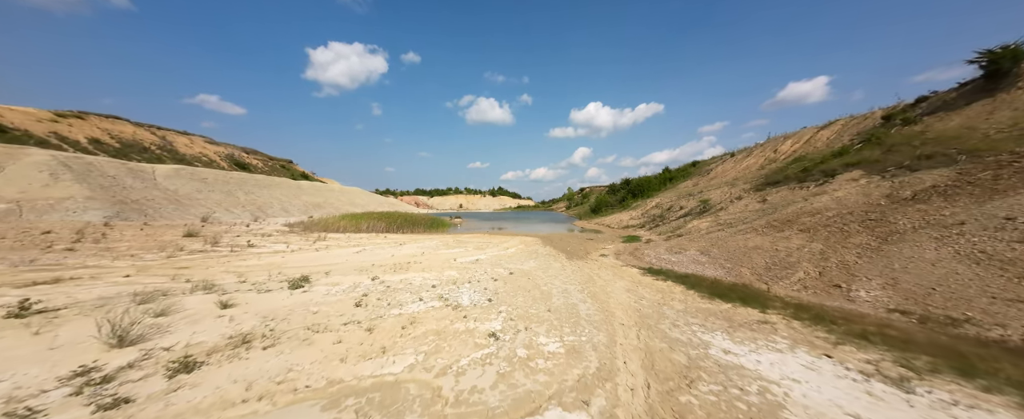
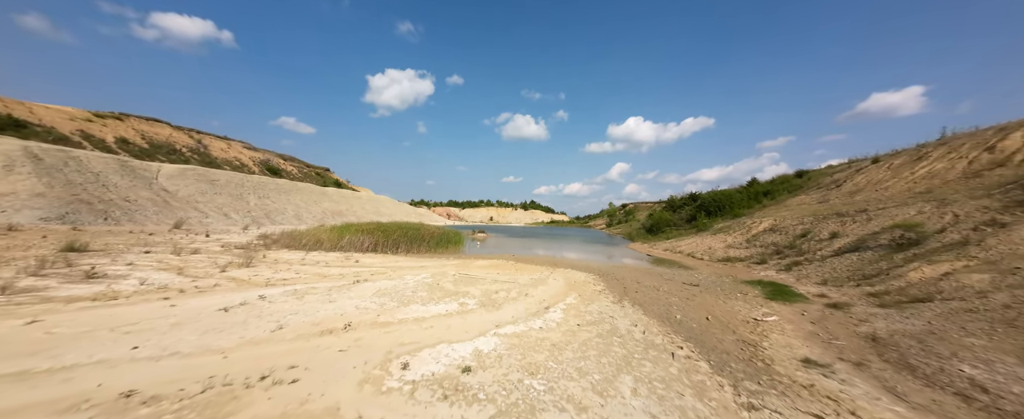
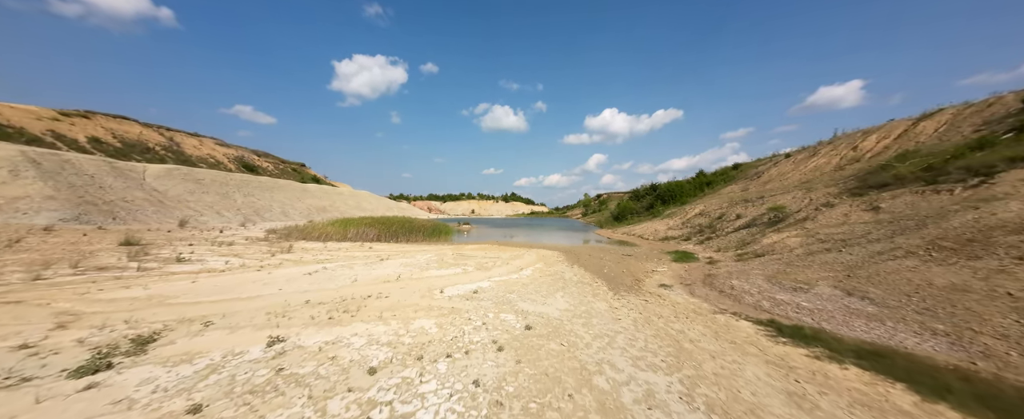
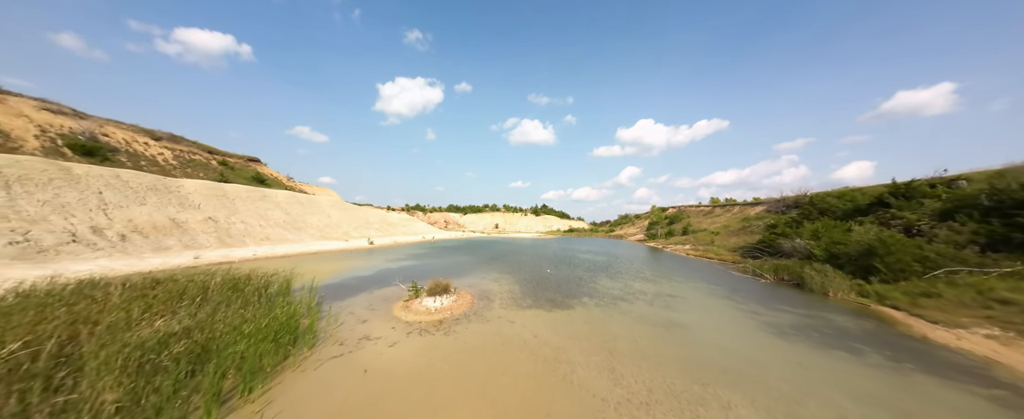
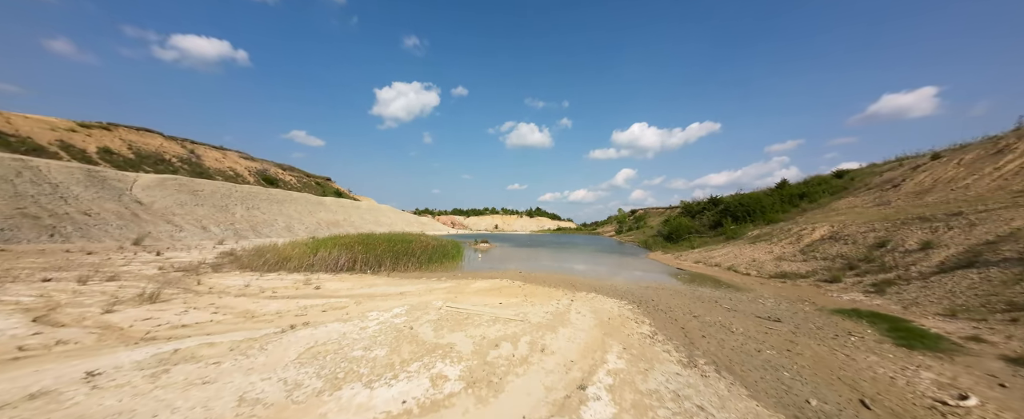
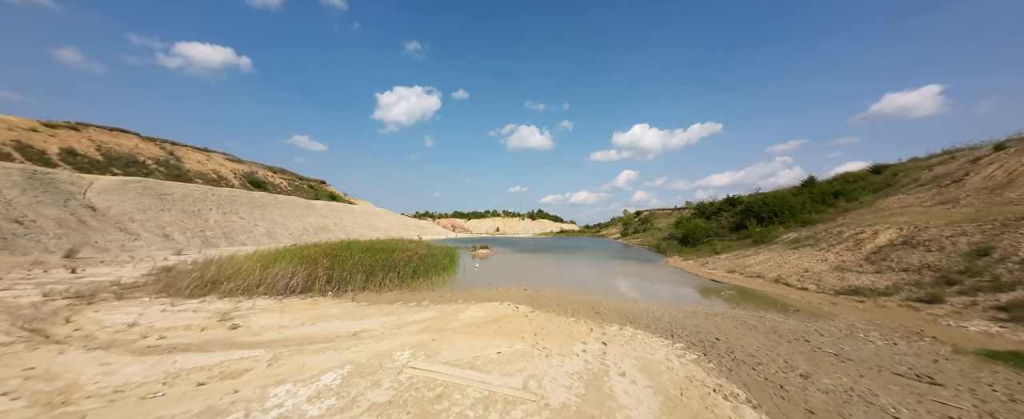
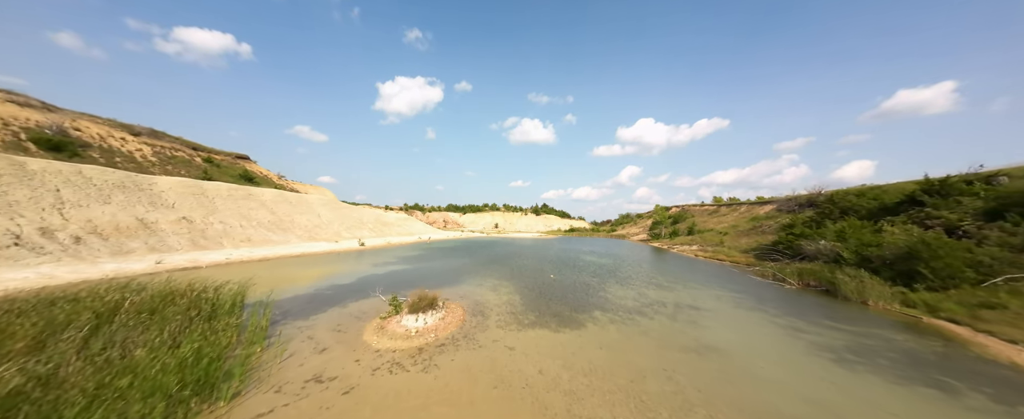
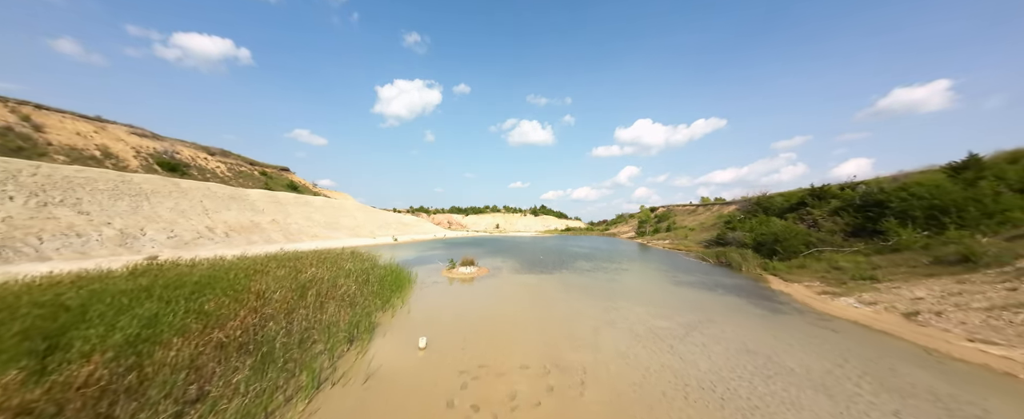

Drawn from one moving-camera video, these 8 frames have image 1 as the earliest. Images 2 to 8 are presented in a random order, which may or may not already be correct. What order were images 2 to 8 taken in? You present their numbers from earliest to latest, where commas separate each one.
3, 2, 5, 6, 8, 4, 7
